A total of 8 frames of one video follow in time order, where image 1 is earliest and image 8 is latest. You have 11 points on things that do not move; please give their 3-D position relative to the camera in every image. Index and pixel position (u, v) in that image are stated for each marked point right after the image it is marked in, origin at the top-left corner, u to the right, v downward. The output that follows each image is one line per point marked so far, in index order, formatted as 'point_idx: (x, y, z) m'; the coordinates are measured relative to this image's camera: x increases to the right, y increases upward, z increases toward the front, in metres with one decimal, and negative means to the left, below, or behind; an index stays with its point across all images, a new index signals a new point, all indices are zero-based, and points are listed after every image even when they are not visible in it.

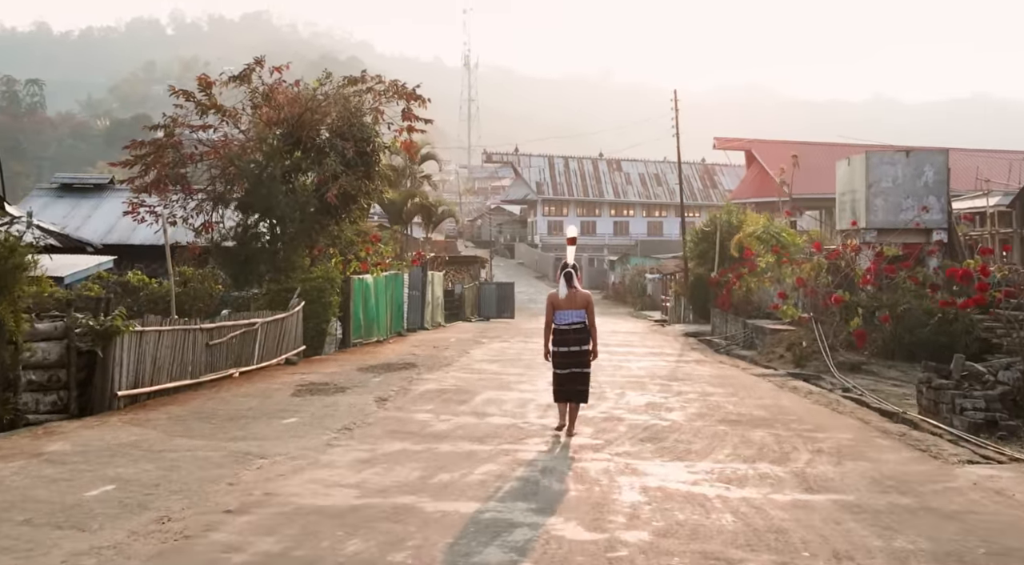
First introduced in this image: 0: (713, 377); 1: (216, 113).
0: (+1.7, -0.8, +7.5) m
1: (-3.7, +2.1, +10.9) m
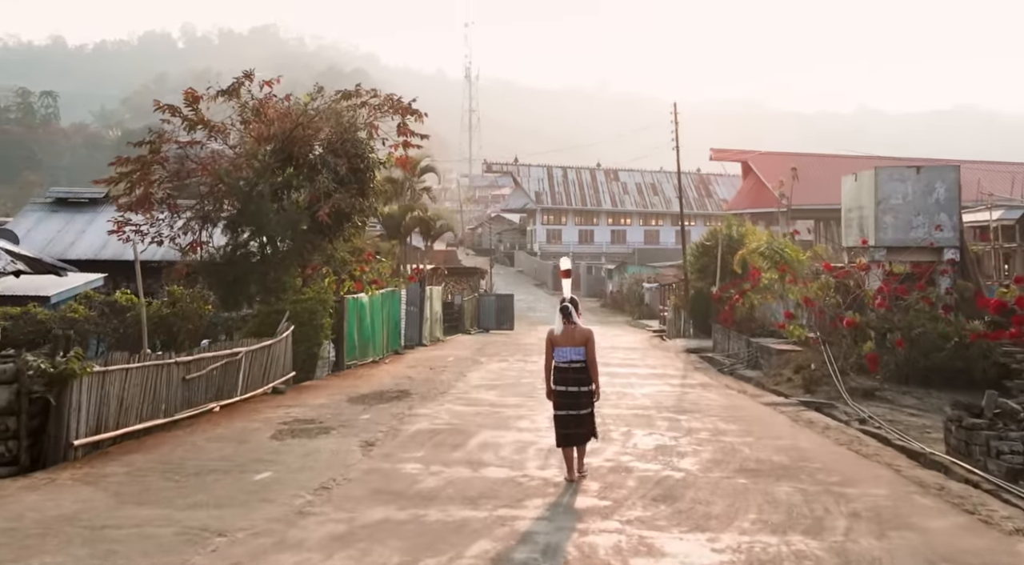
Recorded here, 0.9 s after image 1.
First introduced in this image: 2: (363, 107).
0: (+1.7, -1.0, +7.1) m
1: (-3.7, +1.8, +10.6) m
2: (-1.9, +2.3, +11.4) m
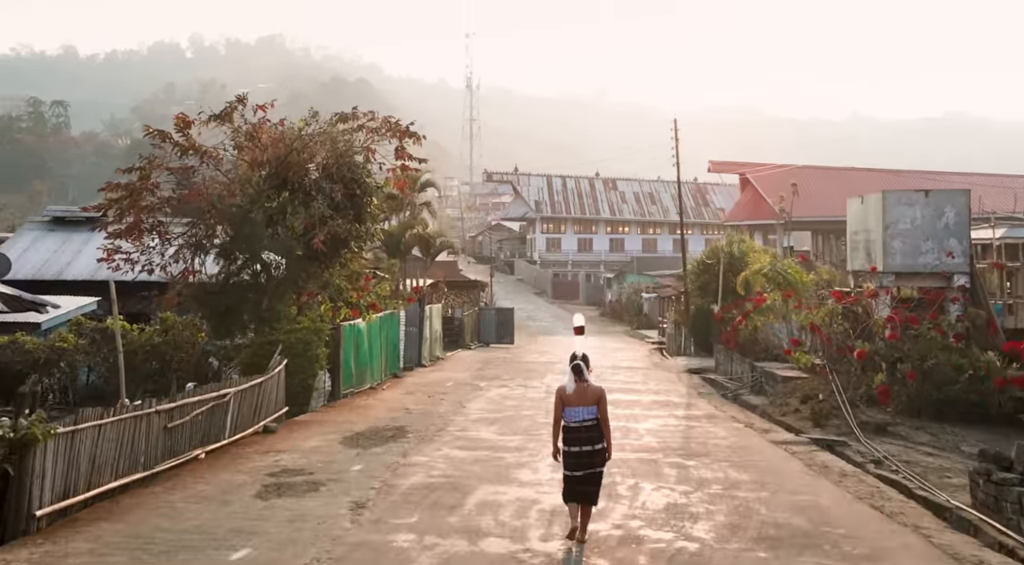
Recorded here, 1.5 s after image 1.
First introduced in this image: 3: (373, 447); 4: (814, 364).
0: (+1.7, -1.3, +6.8) m
1: (-3.7, +1.5, +10.3) m
2: (-1.9, +2.0, +11.2) m
3: (-1.0, -1.2, +6.5) m
4: (+4.4, -1.2, +13.0) m
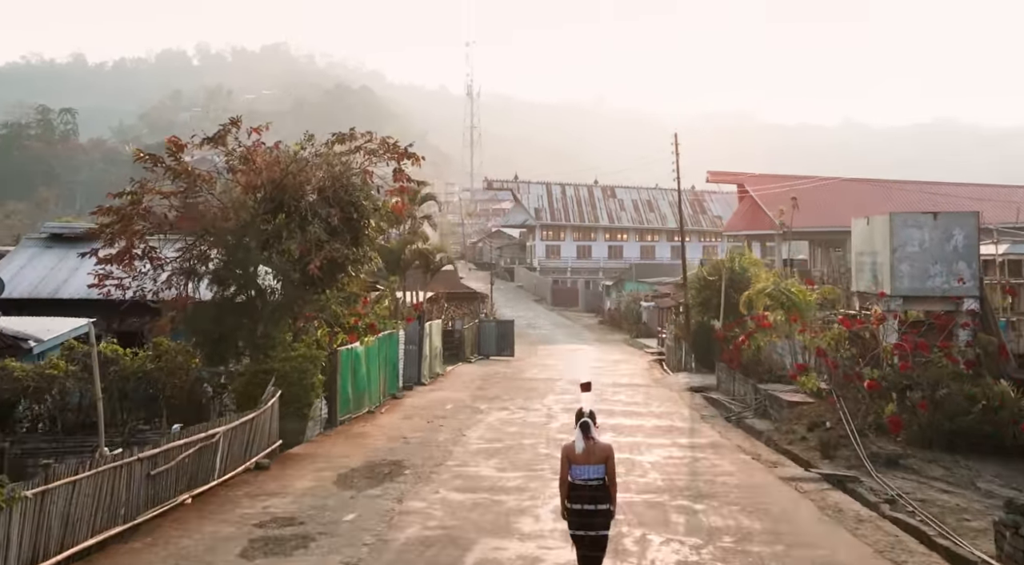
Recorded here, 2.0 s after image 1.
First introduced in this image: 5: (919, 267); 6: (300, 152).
0: (+1.7, -1.5, +6.5) m
1: (-3.7, +1.2, +10.1) m
2: (-1.9, +1.6, +11.0) m
3: (-1.0, -1.4, +6.2) m
4: (+4.4, -1.5, +12.8) m
5: (+5.4, +0.2, +11.8) m
6: (-2.5, +1.6, +10.6) m
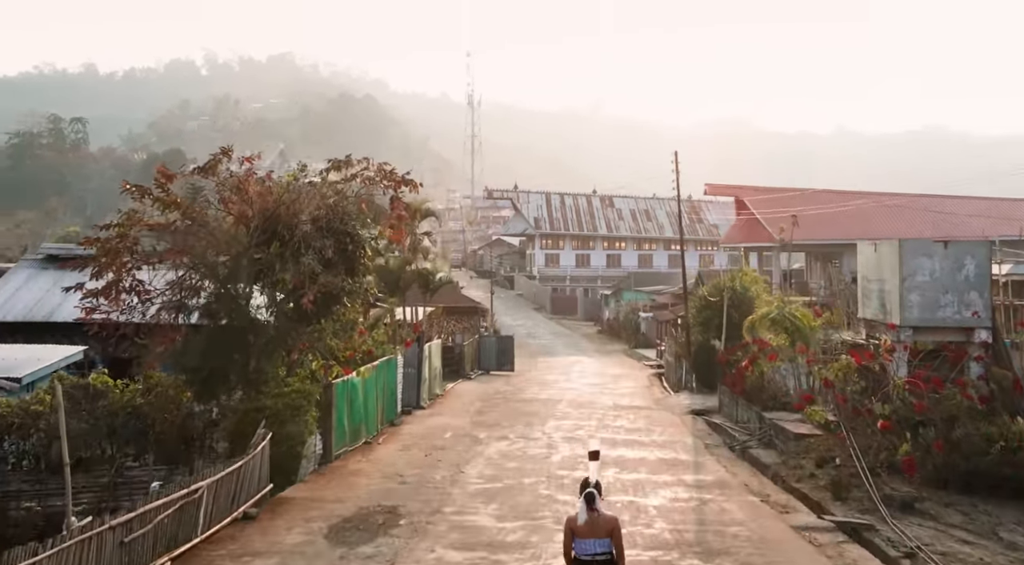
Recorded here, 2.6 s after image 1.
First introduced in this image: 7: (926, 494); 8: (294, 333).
0: (+1.7, -1.8, +6.2) m
1: (-3.7, +0.8, +9.8) m
2: (-1.9, +1.3, +10.7) m
3: (-1.0, -1.7, +5.9) m
4: (+4.4, -1.9, +12.4) m
5: (+5.4, -0.2, +11.5) m
6: (-2.5, +1.2, +10.3) m
7: (+4.2, -2.1, +8.9) m
8: (-2.5, -0.6, +10.0) m
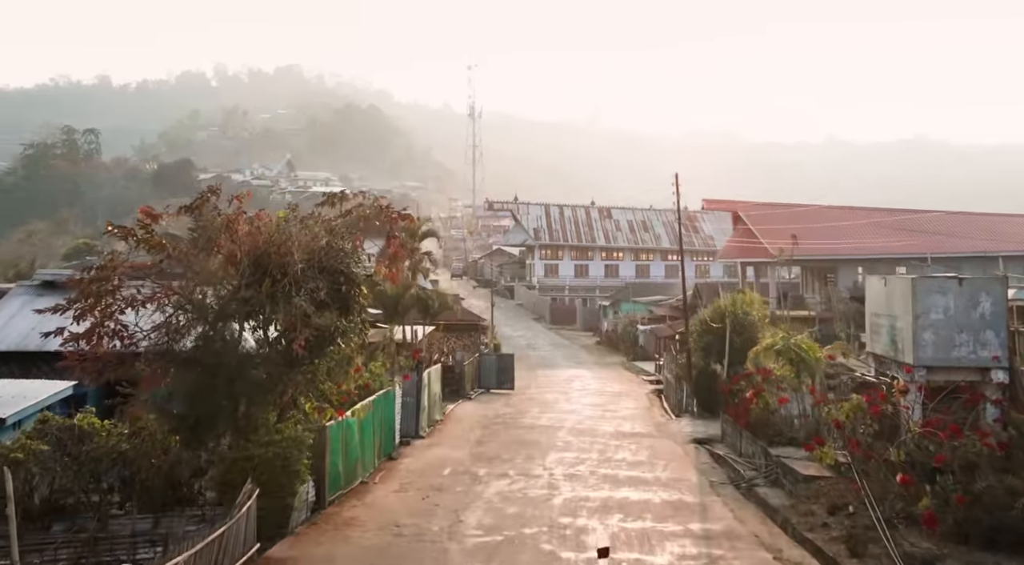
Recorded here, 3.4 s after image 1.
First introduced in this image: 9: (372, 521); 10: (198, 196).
0: (+1.7, -2.2, +5.8) m
1: (-3.7, +0.4, +9.5) m
2: (-1.9, +0.8, +10.4) m
3: (-1.0, -2.1, +5.5) m
4: (+4.4, -2.5, +12.0) m
5: (+5.4, -0.7, +11.1) m
6: (-2.6, +0.7, +10.0) m
7: (+4.2, -2.5, +8.5) m
8: (-2.5, -1.0, +9.6) m
9: (-1.7, -2.8, +10.5) m
10: (-3.4, +0.9, +9.5) m
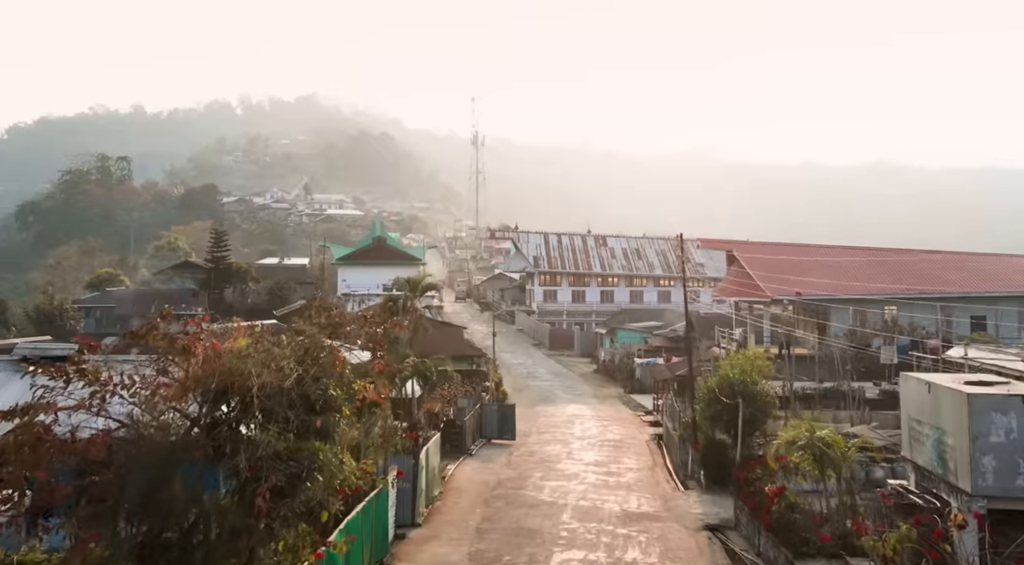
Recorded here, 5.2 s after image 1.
0: (+1.7, -3.2, +4.3) m
1: (-3.7, -0.9, +8.2) m
2: (-1.9, -0.5, +9.1) m
3: (-1.0, -3.1, +4.1) m
4: (+4.5, -3.8, +10.6) m
5: (+5.5, -2.0, +9.8) m
6: (-2.5, -0.6, +8.7) m
7: (+4.2, -3.7, +7.0) m
8: (-2.4, -2.3, +8.2) m
9: (-1.7, -4.1, +9.0) m
10: (-3.3, -0.3, +8.2) m
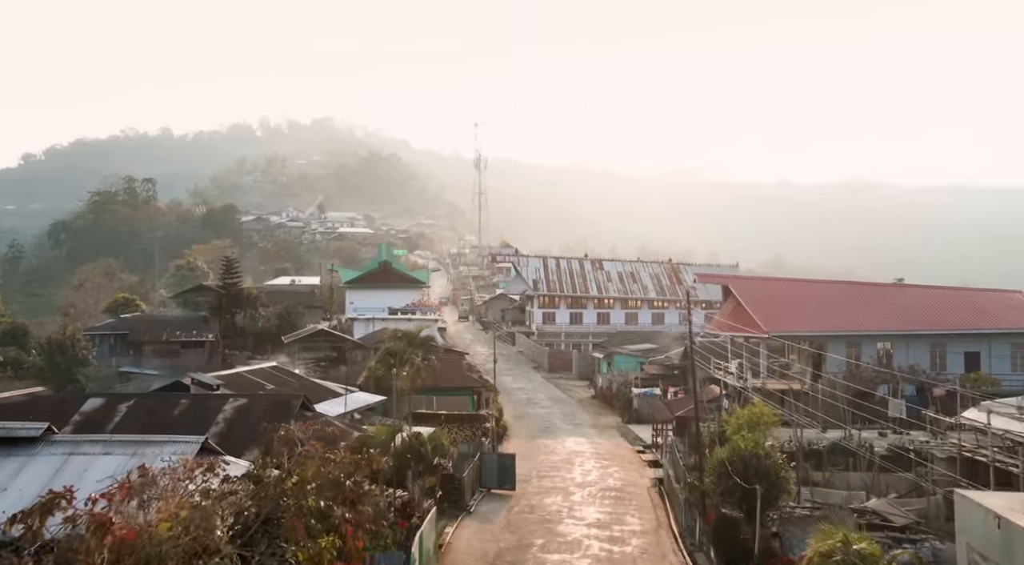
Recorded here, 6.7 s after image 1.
0: (+1.7, -4.2, +2.5) m
1: (-3.7, -2.1, +6.4) m
2: (-1.9, -1.7, +7.4) m
3: (-1.0, -4.1, +2.2) m
4: (+4.5, -5.1, +8.7) m
5: (+5.4, -3.2, +8.0) m
6: (-2.5, -1.8, +7.0) m
7: (+4.2, -4.8, +5.2) m
8: (-2.5, -3.4, +6.4) m
9: (-1.7, -5.3, +7.1) m
10: (-3.4, -1.5, +6.5) m
